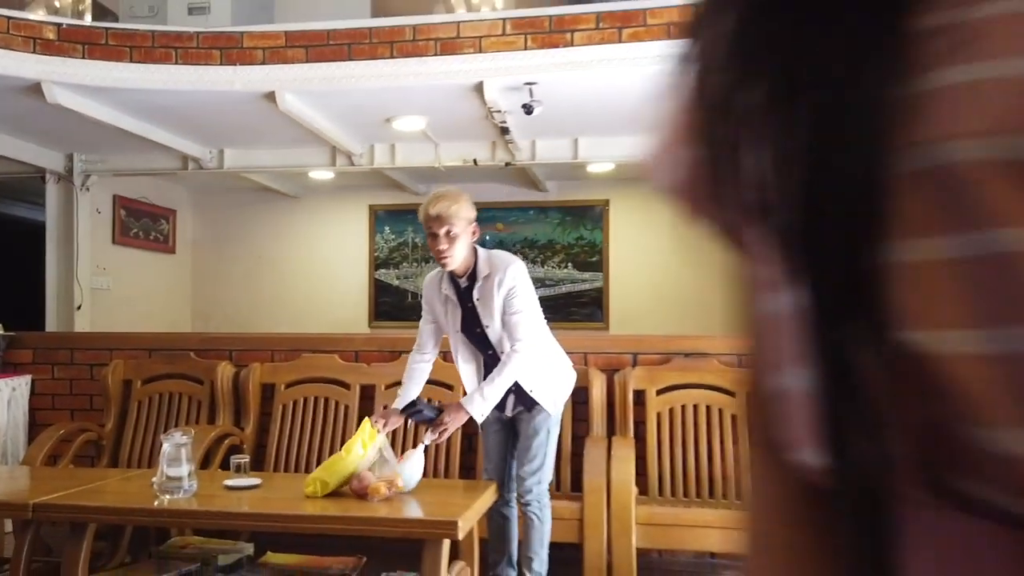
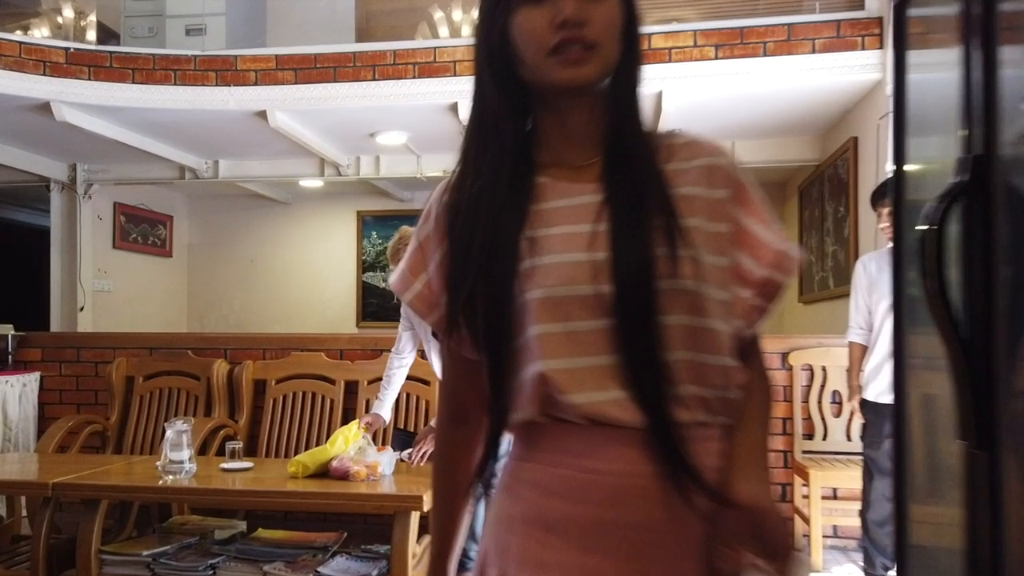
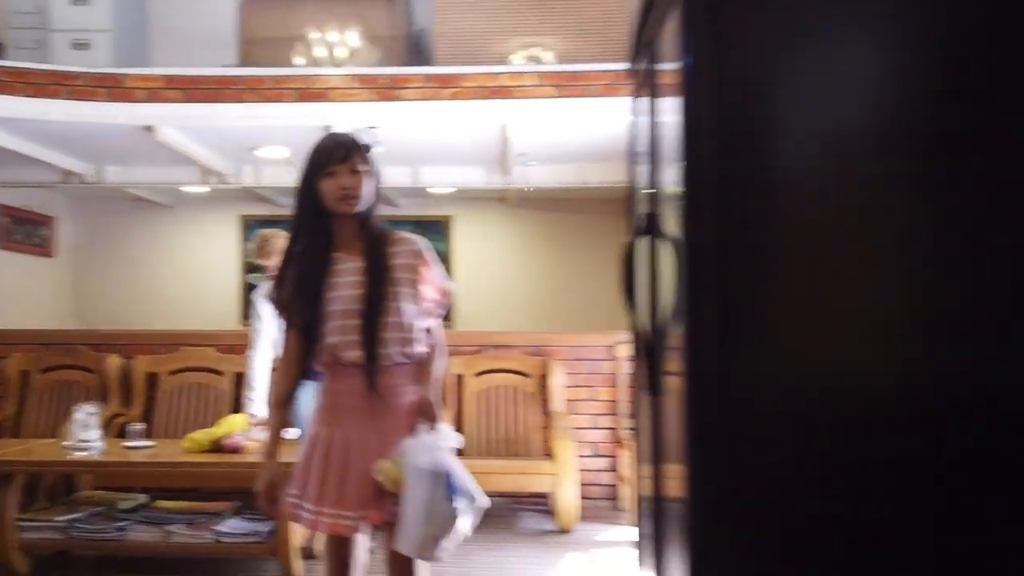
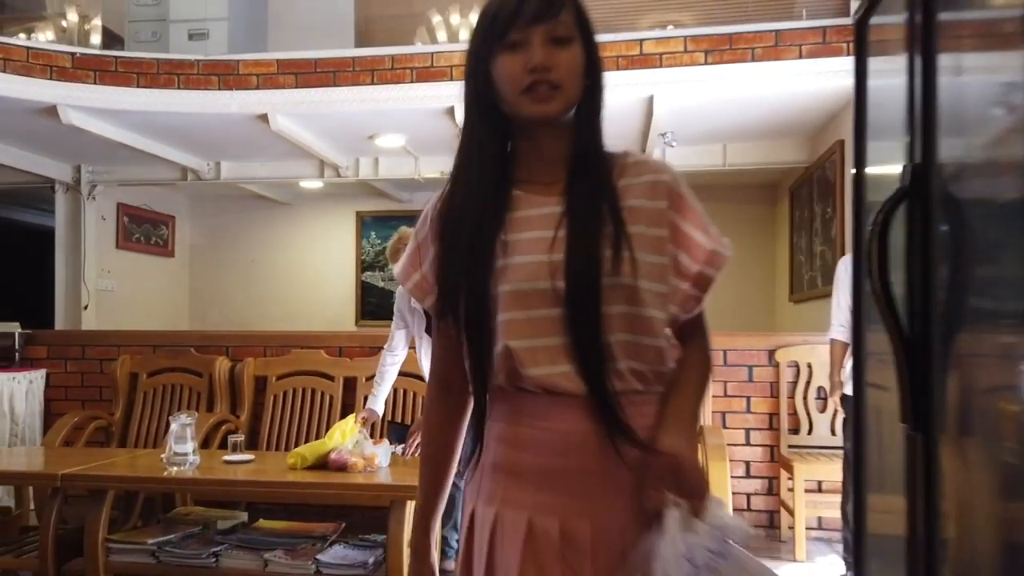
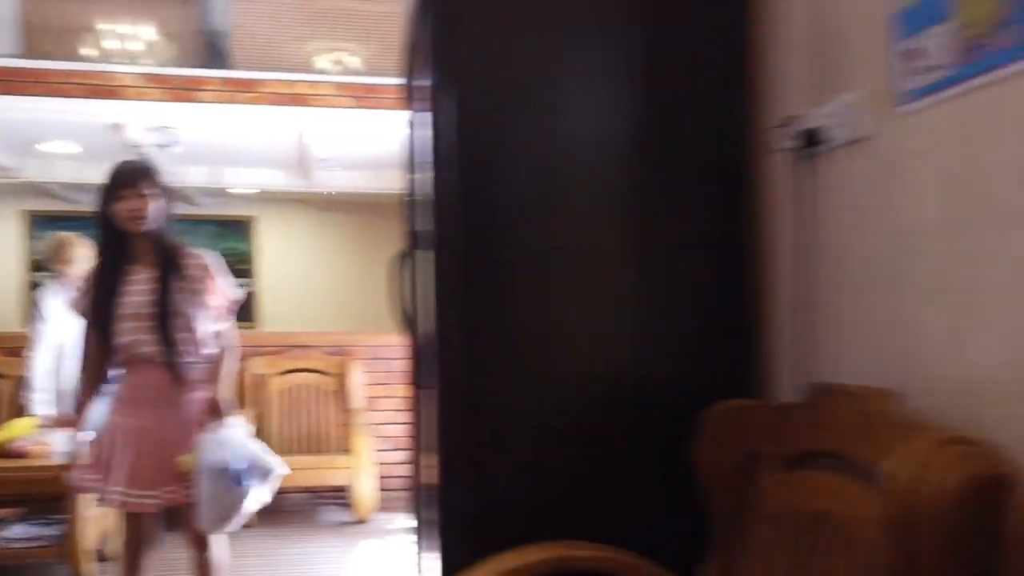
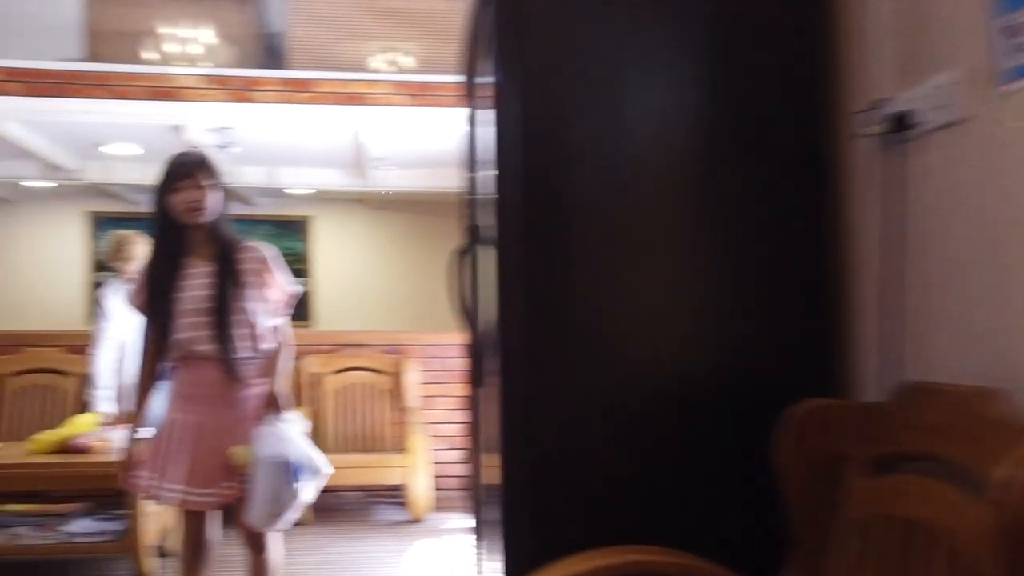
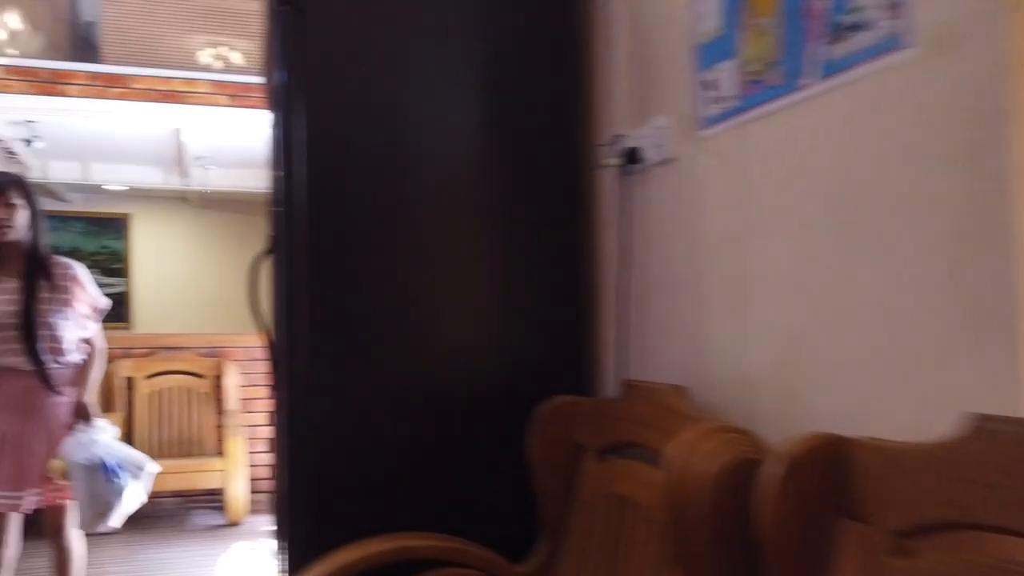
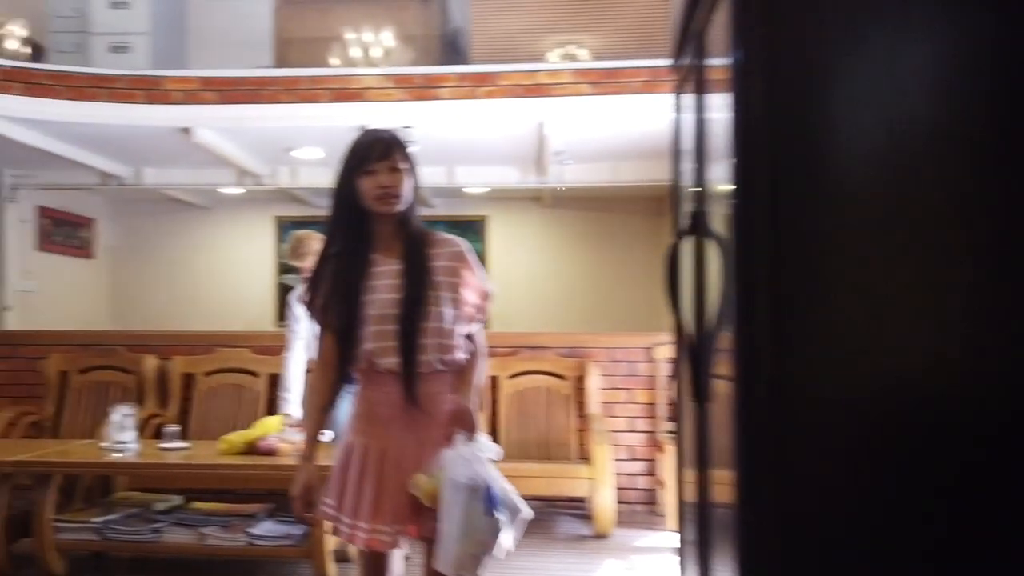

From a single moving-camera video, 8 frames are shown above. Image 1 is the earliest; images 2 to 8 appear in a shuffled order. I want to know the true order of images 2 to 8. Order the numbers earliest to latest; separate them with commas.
4, 3, 5, 7, 6, 8, 2
